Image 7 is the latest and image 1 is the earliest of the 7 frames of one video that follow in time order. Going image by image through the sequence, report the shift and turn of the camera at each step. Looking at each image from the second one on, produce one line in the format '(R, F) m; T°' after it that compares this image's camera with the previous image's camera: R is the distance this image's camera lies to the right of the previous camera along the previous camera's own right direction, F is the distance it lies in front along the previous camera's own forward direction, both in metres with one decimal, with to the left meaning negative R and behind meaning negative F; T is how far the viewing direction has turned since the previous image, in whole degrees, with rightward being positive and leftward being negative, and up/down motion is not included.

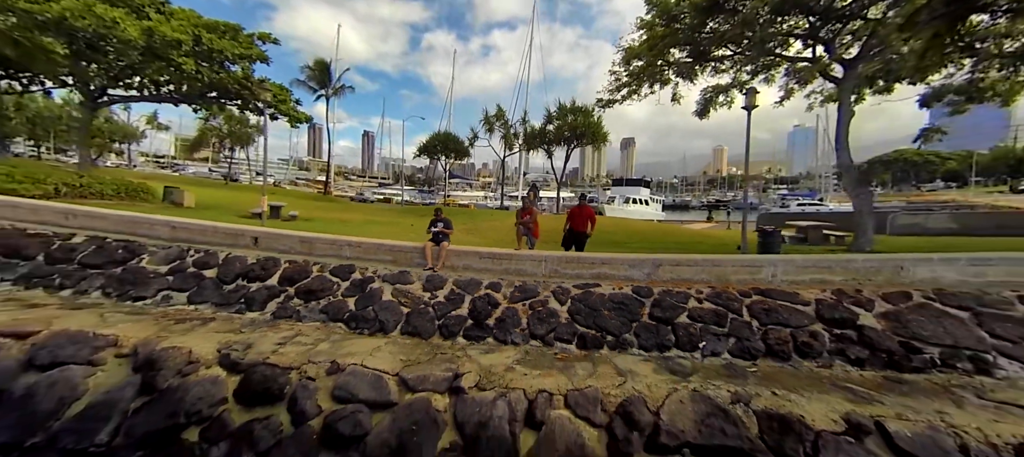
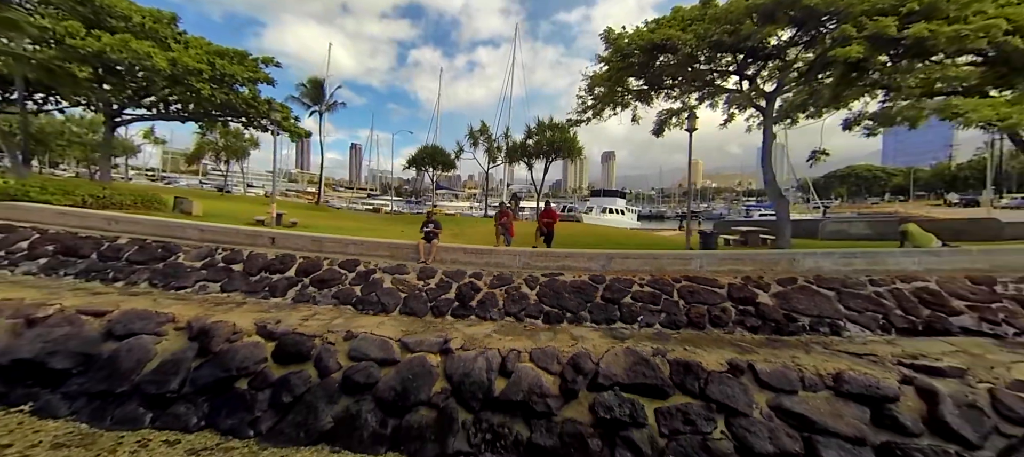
(+0.2, -1.3) m; +2°
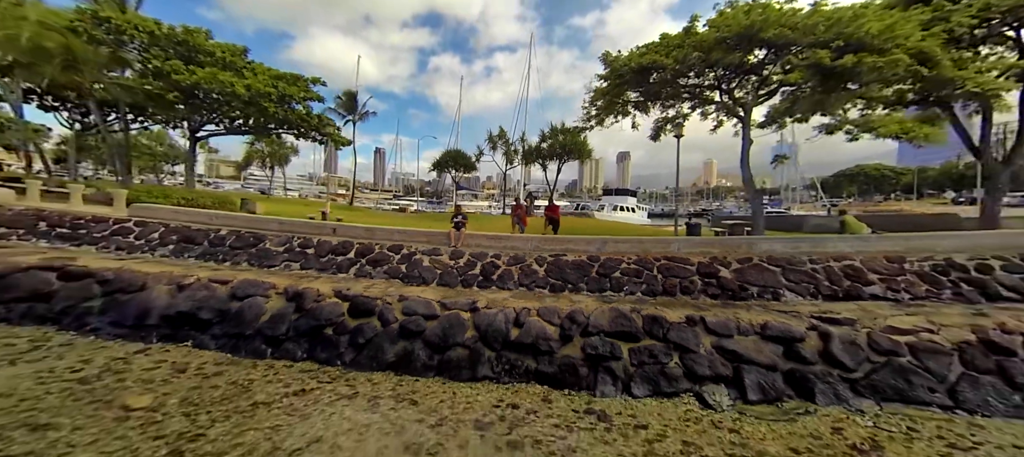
(+0.1, -1.8) m; -2°
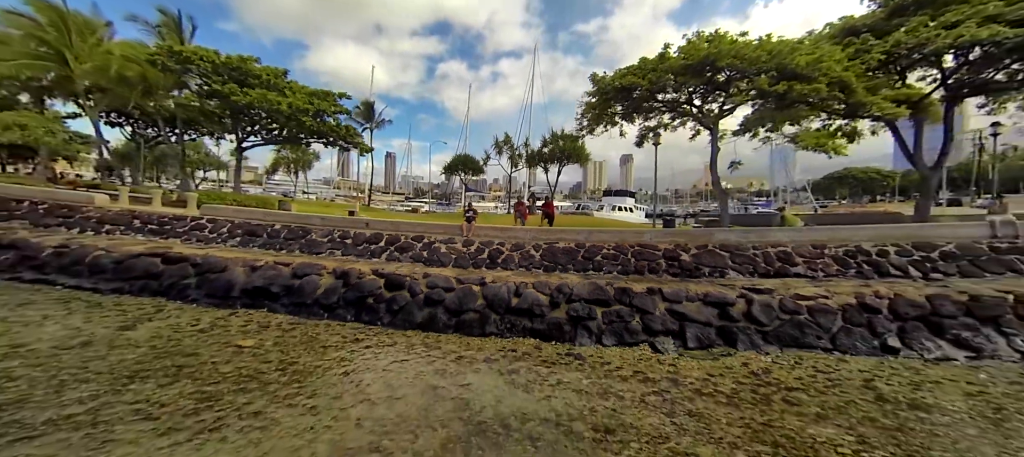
(+0.1, -1.9) m; -1°
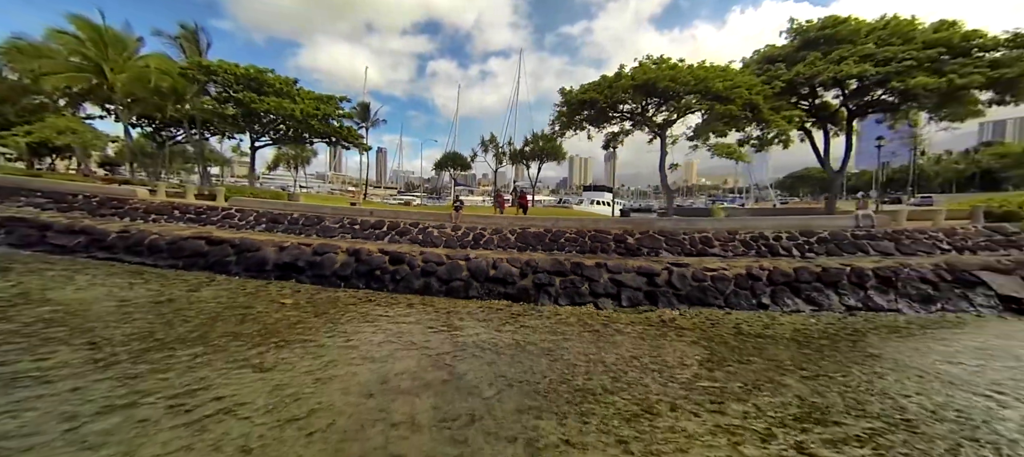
(+0.3, -2.3) m; +2°
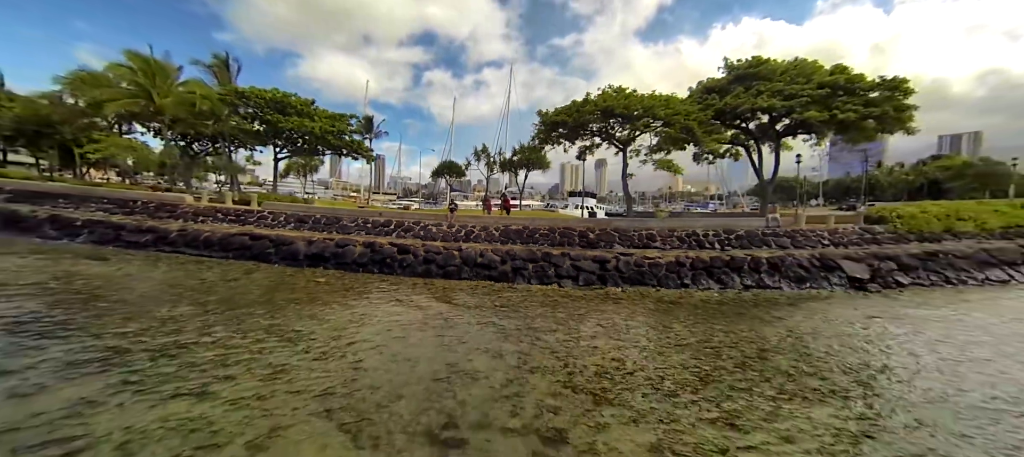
(+0.4, -2.8) m; +1°
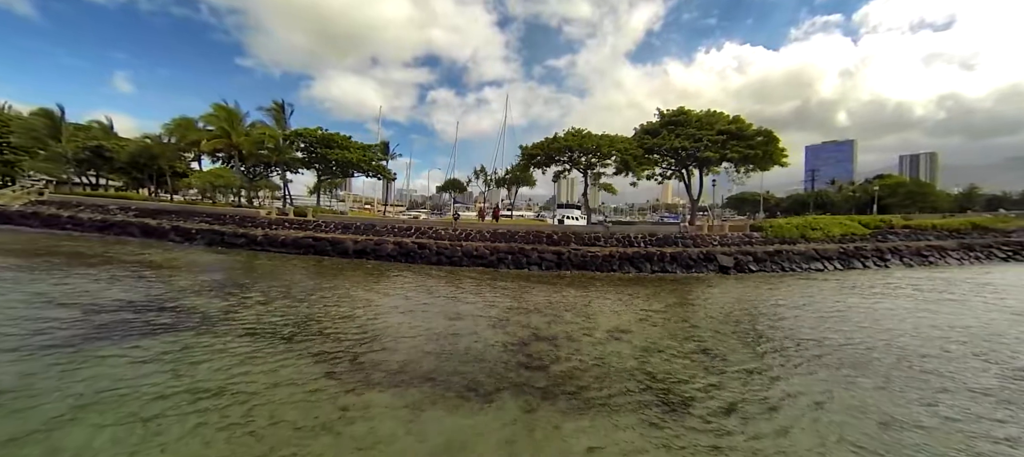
(+0.8, -5.6) m; 0°
